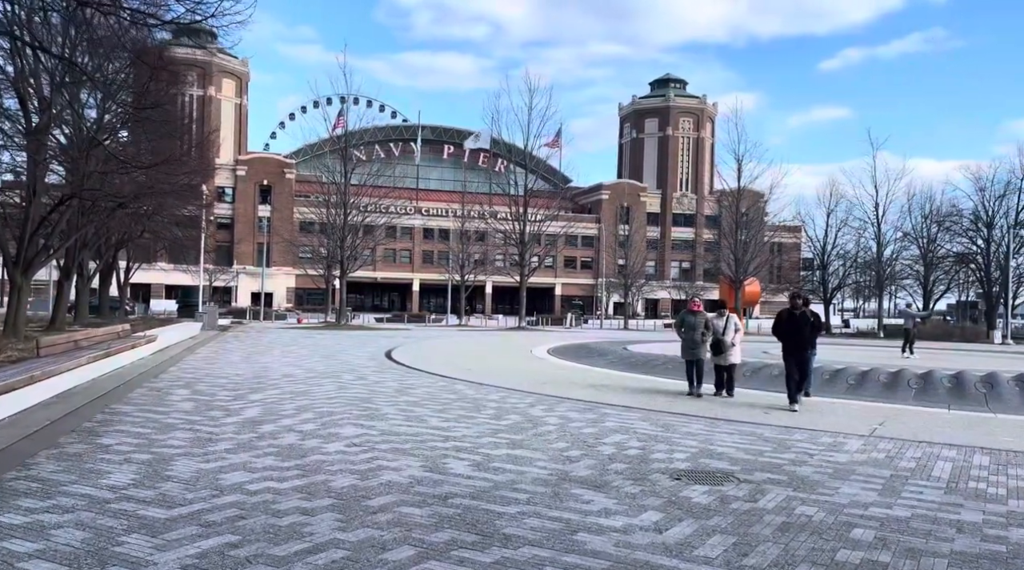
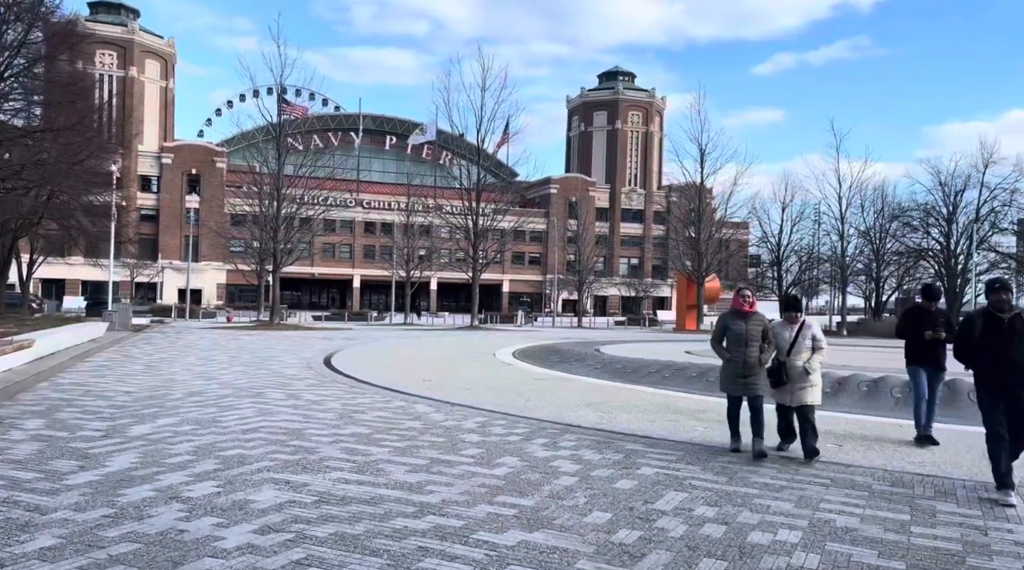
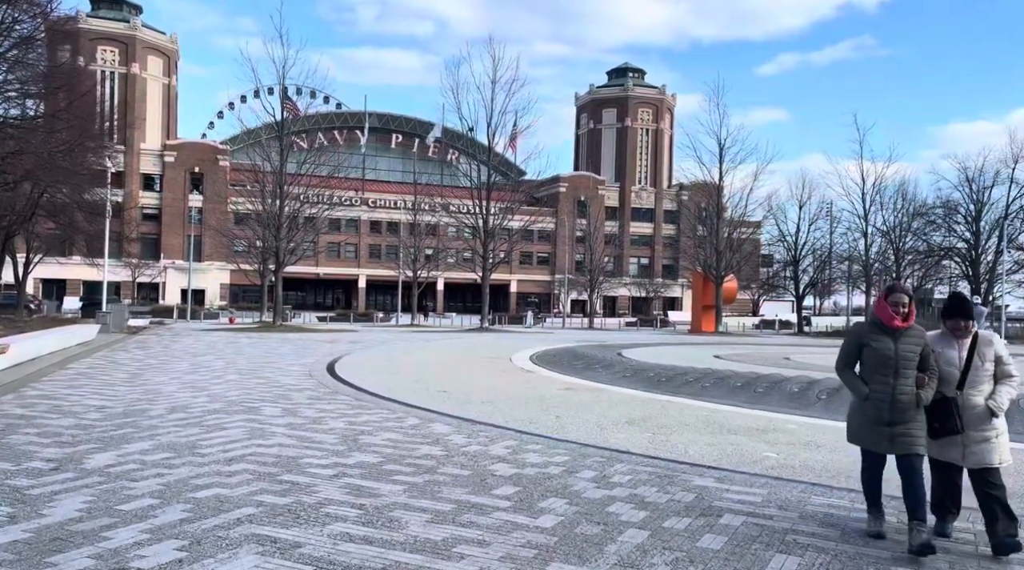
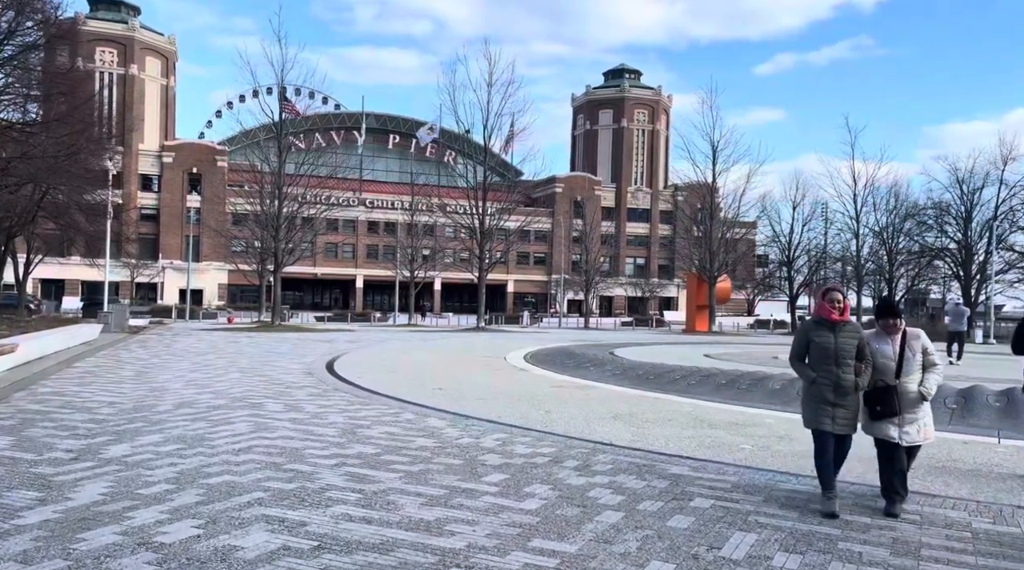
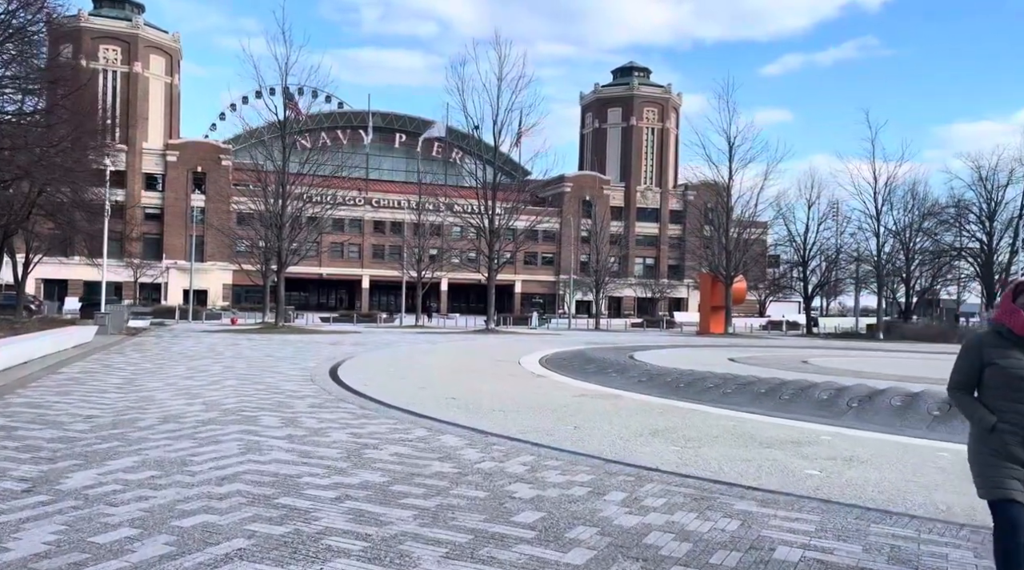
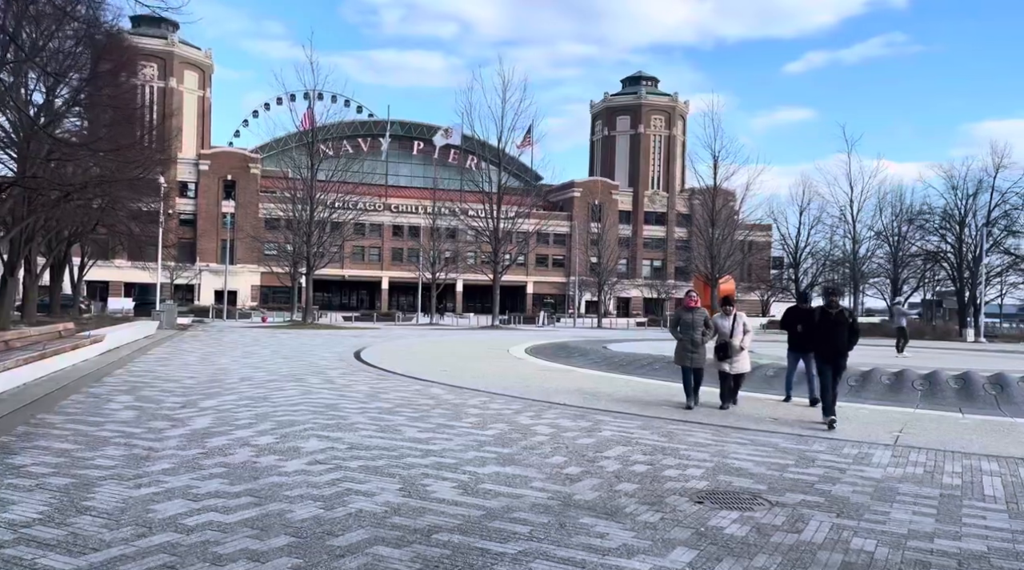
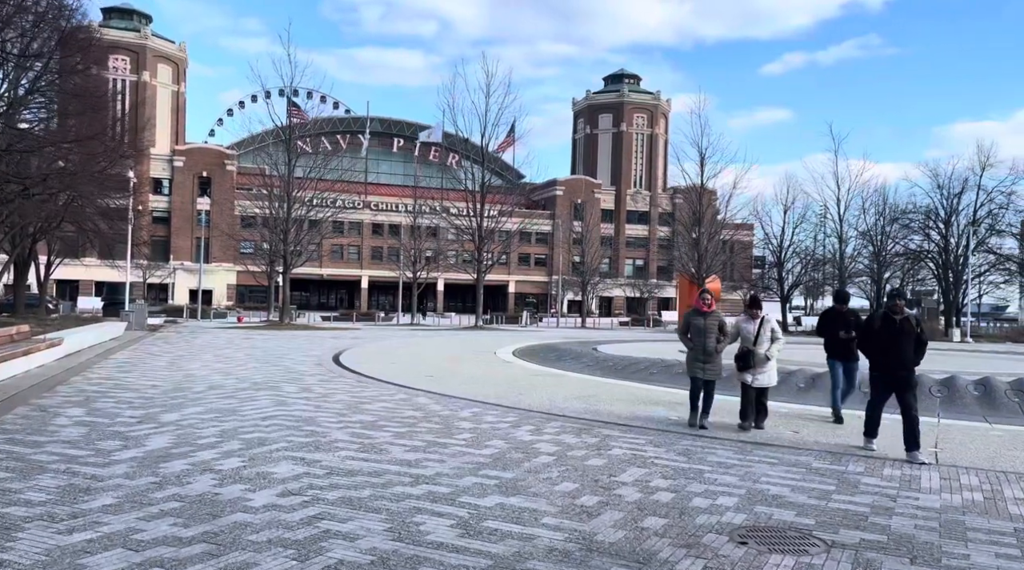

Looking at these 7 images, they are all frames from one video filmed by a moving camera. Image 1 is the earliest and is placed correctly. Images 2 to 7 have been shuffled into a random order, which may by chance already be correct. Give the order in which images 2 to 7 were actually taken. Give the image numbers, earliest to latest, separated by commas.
6, 7, 2, 4, 3, 5
